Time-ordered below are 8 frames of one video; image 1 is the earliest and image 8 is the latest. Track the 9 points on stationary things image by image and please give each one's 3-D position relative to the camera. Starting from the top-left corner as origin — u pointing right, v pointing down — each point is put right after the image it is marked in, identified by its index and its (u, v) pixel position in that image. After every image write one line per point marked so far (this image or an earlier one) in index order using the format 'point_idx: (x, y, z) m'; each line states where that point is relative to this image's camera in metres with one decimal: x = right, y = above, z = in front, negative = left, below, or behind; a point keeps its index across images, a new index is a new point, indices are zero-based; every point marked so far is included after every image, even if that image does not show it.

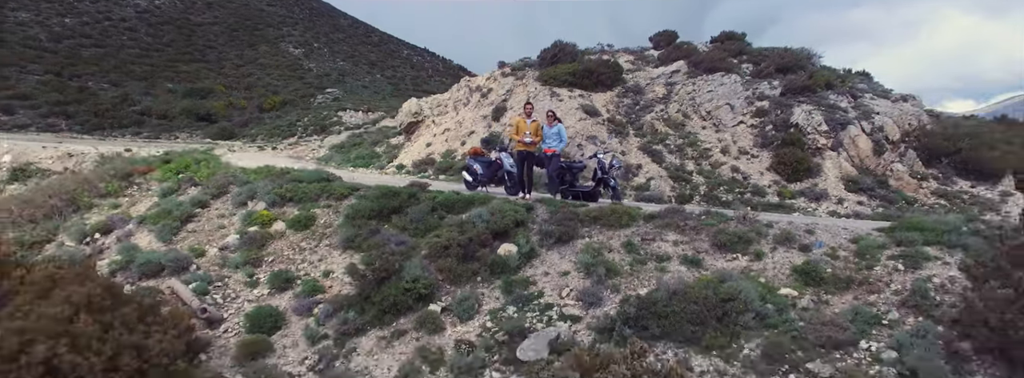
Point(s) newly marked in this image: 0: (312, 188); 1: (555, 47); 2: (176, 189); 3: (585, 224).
0: (-1.8, -0.1, +4.6) m
1: (+0.8, +2.3, +8.7) m
2: (-3.6, 0.0, +5.3) m
3: (+0.6, -0.3, +3.7) m
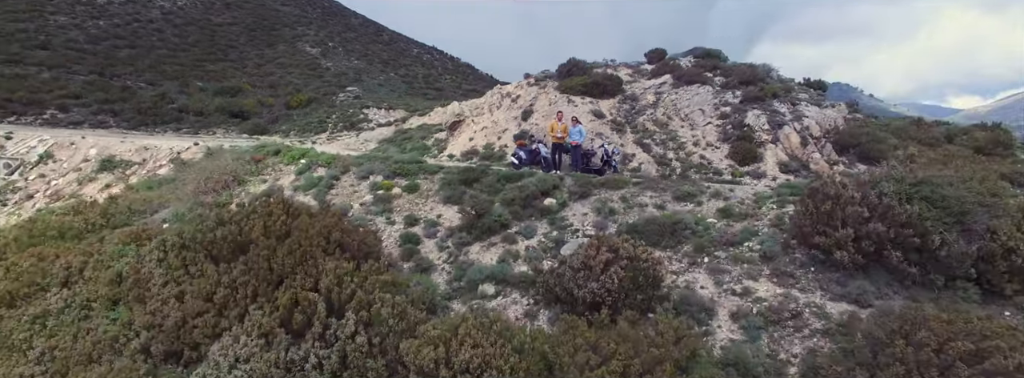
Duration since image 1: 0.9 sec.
0: (-1.3, +0.2, +6.9) m
1: (+1.3, +2.6, +10.9) m
2: (-3.1, +0.3, +7.6) m
3: (+1.0, 0.0, +5.9) m
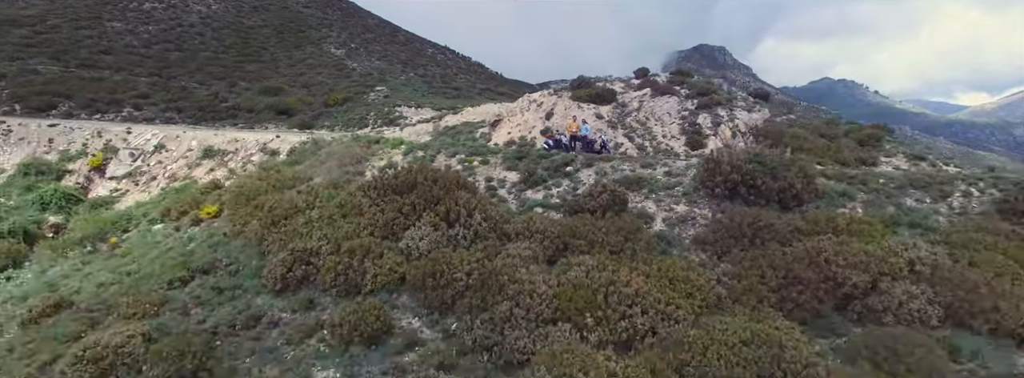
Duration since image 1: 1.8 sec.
0: (-0.6, +0.8, +10.9) m
1: (+2.0, +3.2, +14.9) m
2: (-2.4, +0.9, +11.7) m
3: (+1.7, +0.5, +9.9) m
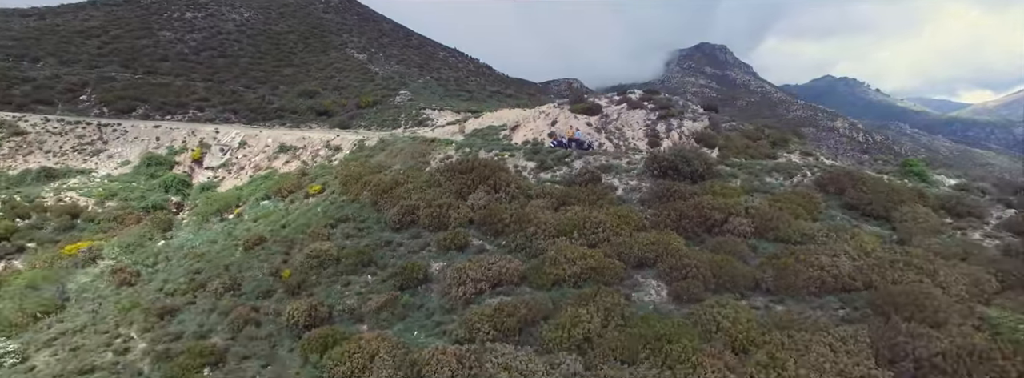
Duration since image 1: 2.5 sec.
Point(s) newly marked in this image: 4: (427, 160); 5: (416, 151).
0: (-0.1, +1.3, +16.2) m
1: (+2.6, +3.7, +20.2) m
2: (-1.9, +1.4, +16.9) m
3: (+2.3, +1.0, +15.2) m
4: (-2.7, +0.9, +16.1) m
5: (-3.3, +1.3, +17.2) m
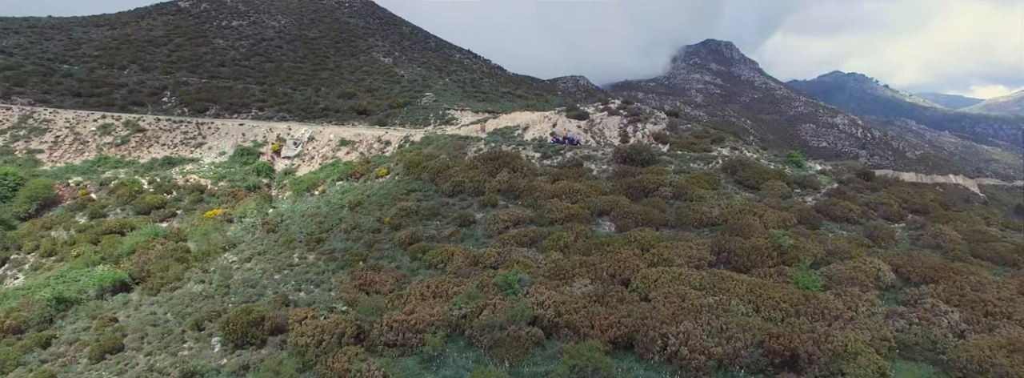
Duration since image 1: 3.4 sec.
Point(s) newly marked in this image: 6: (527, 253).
0: (+0.5, +2.1, +23.0) m
1: (+3.2, +4.5, +26.9) m
2: (-1.3, +2.2, +23.7) m
3: (+2.8, +1.8, +21.9) m
4: (-2.1, +1.7, +23.0) m
5: (-2.7, +2.1, +24.0) m
6: (+0.5, -1.8, +14.1) m
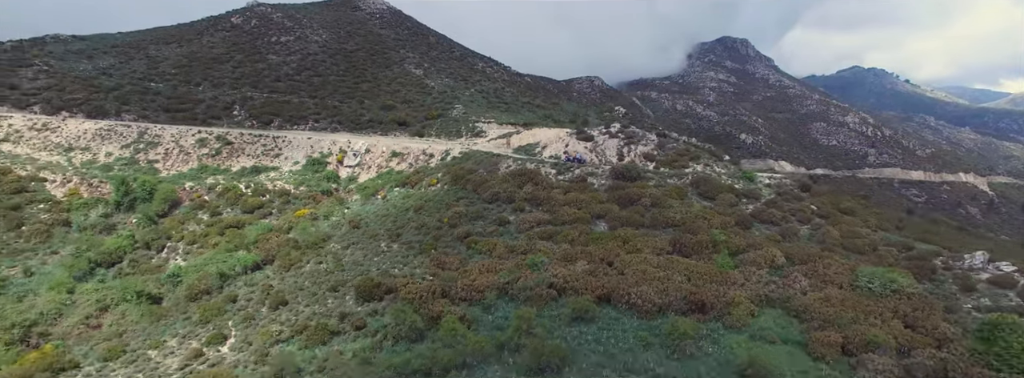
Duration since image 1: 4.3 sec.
0: (+1.8, +1.7, +29.7) m
1: (+4.6, +4.1, +33.4) m
2: (0.0, +1.8, +30.5) m
3: (+4.1, +1.4, +28.6) m
4: (-0.8, +1.3, +29.7) m
5: (-1.4, +1.7, +30.8) m
6: (+1.5, -2.3, +20.8) m
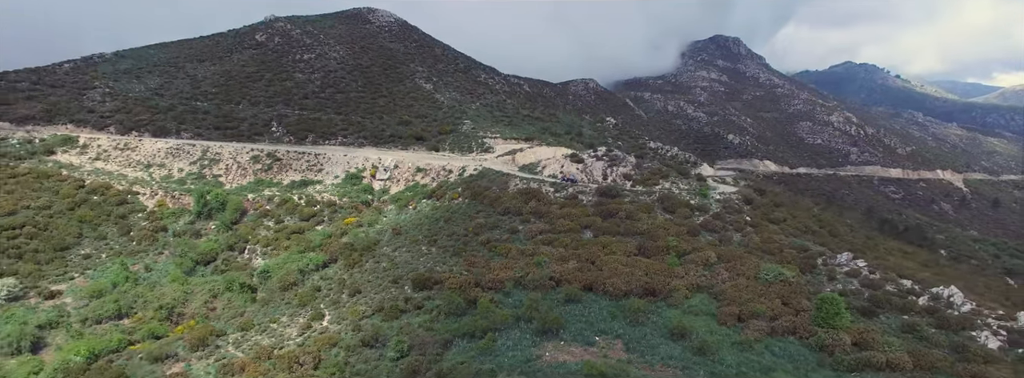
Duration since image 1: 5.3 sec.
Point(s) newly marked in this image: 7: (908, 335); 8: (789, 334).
0: (+2.3, +0.7, +37.2) m
1: (+5.1, +3.2, +40.9) m
2: (+0.5, +0.9, +38.0) m
3: (+4.6, +0.4, +36.1) m
4: (-0.3, +0.4, +37.2) m
5: (-0.9, +0.8, +38.3) m
6: (+2.0, -3.4, +28.4) m
7: (+15.4, -5.6, +19.3) m
8: (+11.1, -5.8, +19.9) m
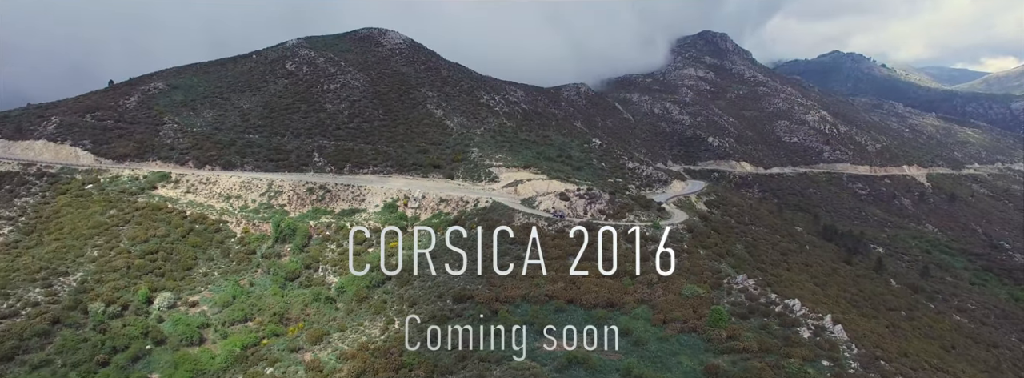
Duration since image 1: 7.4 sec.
0: (+2.7, -2.4, +49.5) m
1: (+5.5, +0.3, +53.3) m
2: (+0.9, -2.2, +50.3) m
3: (+5.0, -2.7, +48.5) m
4: (+0.1, -2.8, +49.6) m
5: (-0.5, -2.3, +50.6) m
6: (+2.6, -6.7, +40.9) m
7: (+16.0, -9.2, +32.0) m
8: (+11.8, -9.3, +32.6) m
